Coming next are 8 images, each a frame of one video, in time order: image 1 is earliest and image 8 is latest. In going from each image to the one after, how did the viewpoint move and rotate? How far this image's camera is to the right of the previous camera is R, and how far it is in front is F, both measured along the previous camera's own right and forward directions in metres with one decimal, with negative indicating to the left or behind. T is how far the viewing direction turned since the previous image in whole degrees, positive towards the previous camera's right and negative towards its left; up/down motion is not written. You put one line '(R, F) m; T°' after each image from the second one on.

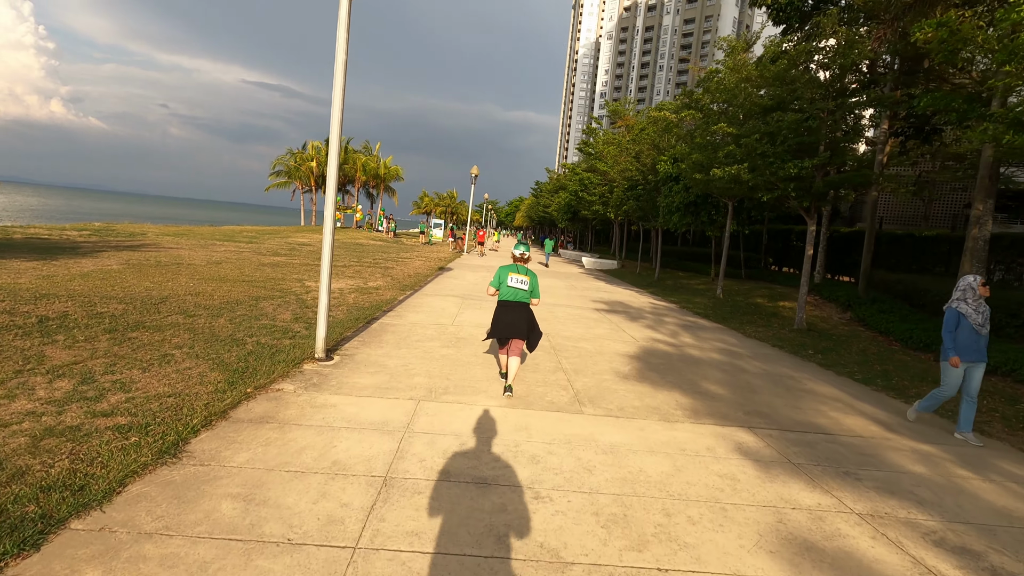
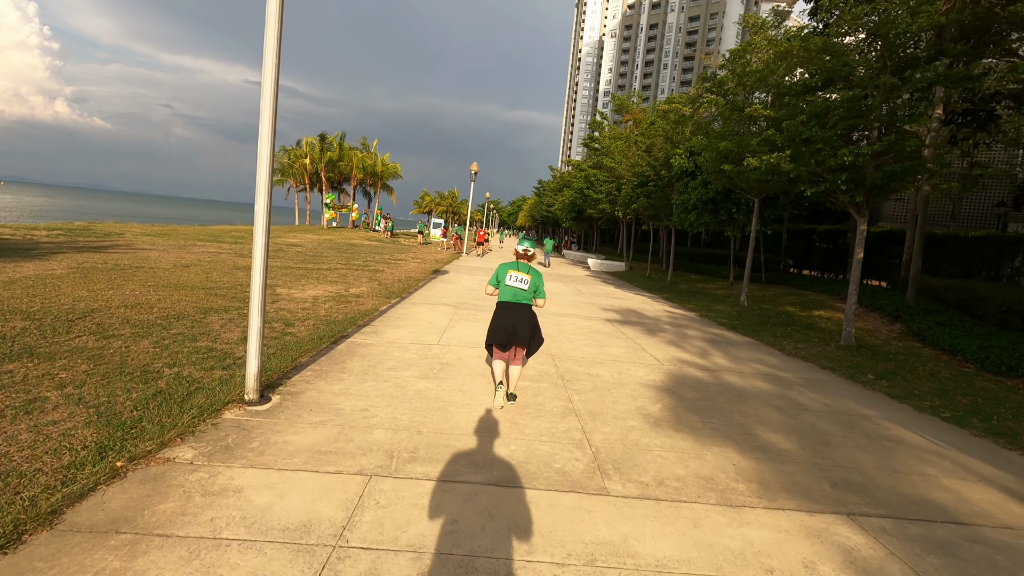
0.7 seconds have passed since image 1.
(+0.1, +1.6) m; 0°
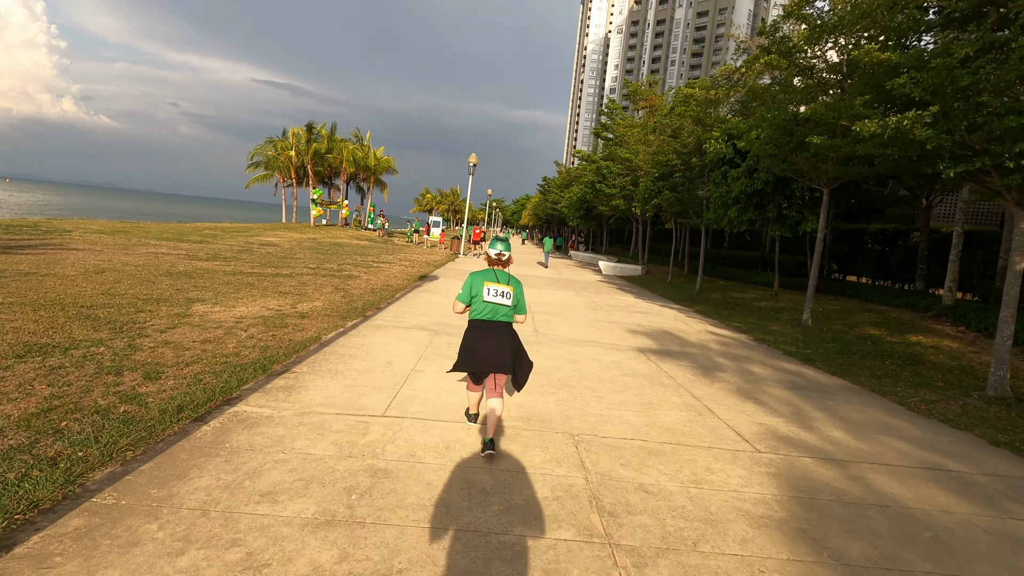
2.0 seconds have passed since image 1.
(+0.1, +3.1) m; 0°
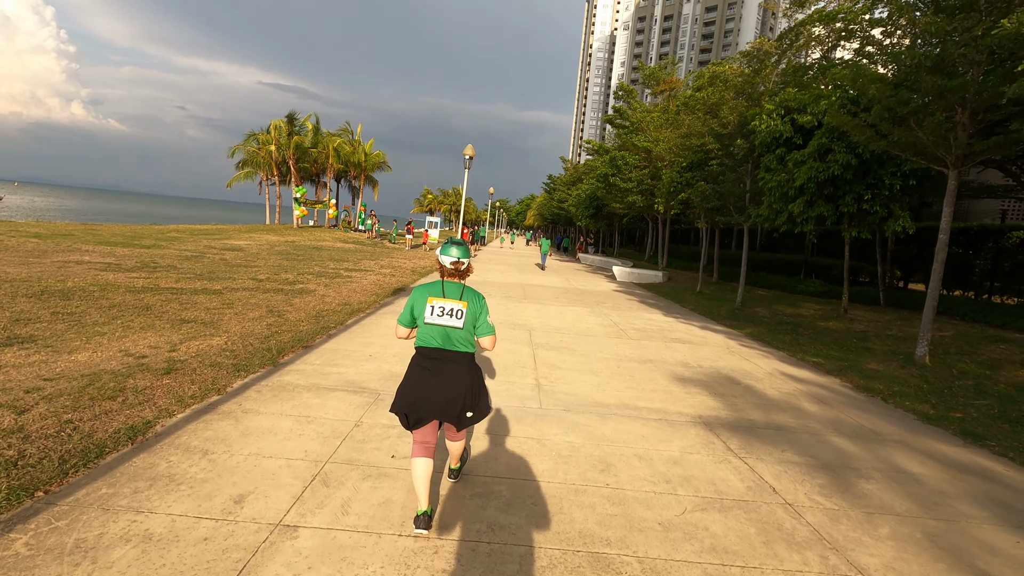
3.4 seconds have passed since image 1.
(+0.2, +3.3) m; -1°
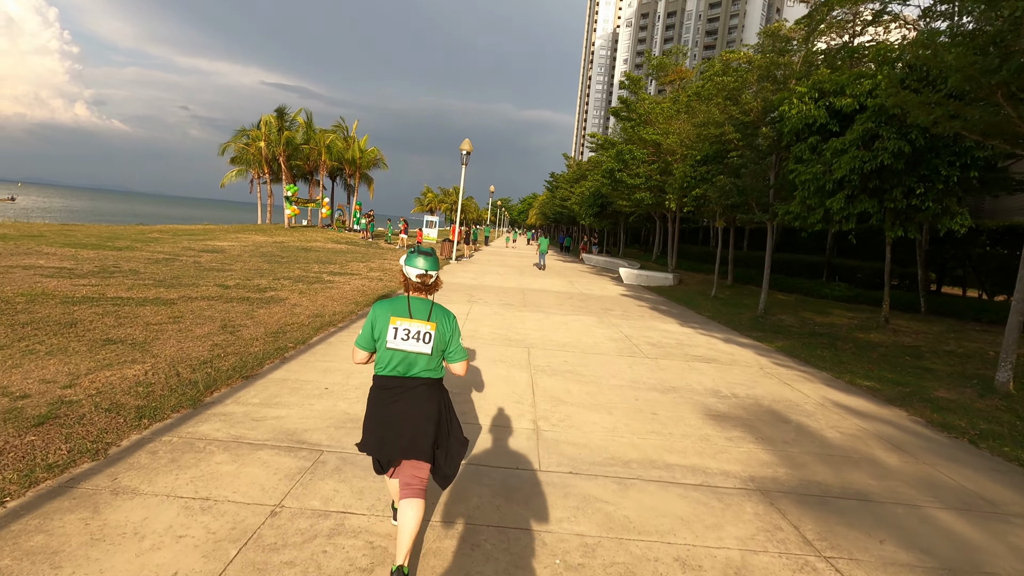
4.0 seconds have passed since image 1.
(+0.1, +1.4) m; 0°
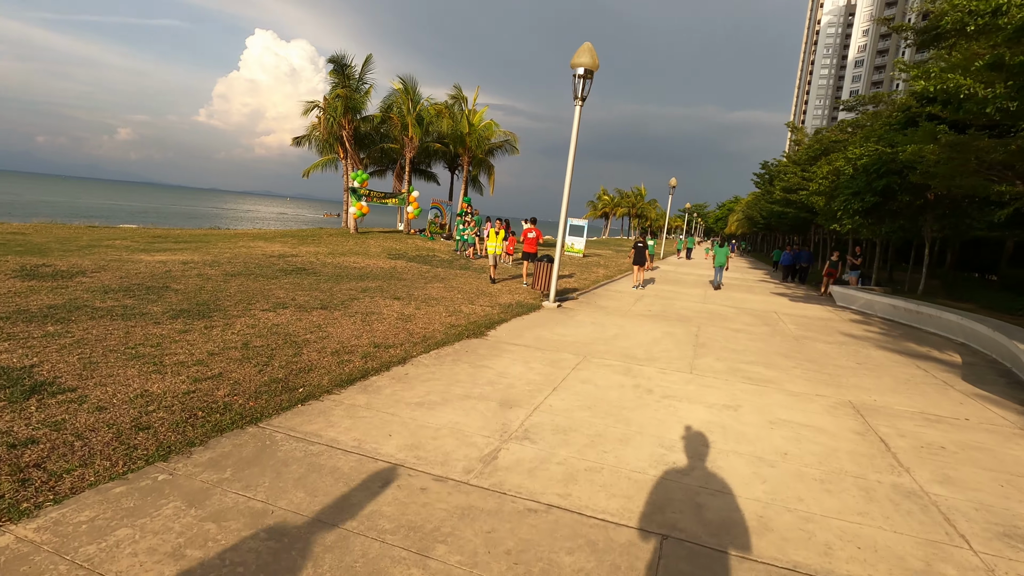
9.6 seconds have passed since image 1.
(+0.7, +1.4) m; -20°
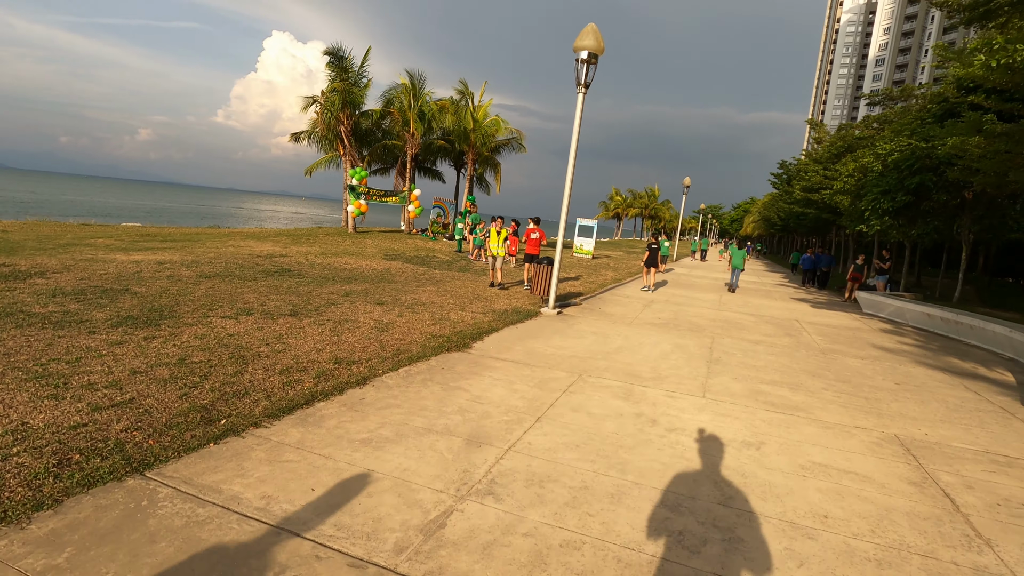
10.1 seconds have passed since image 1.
(+0.3, +1.0) m; -1°
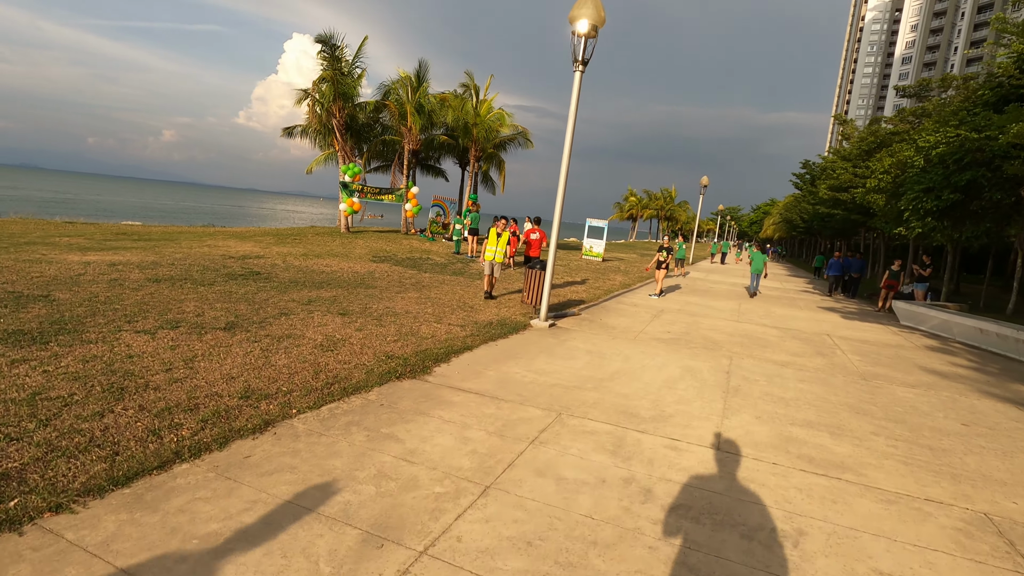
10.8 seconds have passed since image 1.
(+0.5, +1.4) m; -2°
